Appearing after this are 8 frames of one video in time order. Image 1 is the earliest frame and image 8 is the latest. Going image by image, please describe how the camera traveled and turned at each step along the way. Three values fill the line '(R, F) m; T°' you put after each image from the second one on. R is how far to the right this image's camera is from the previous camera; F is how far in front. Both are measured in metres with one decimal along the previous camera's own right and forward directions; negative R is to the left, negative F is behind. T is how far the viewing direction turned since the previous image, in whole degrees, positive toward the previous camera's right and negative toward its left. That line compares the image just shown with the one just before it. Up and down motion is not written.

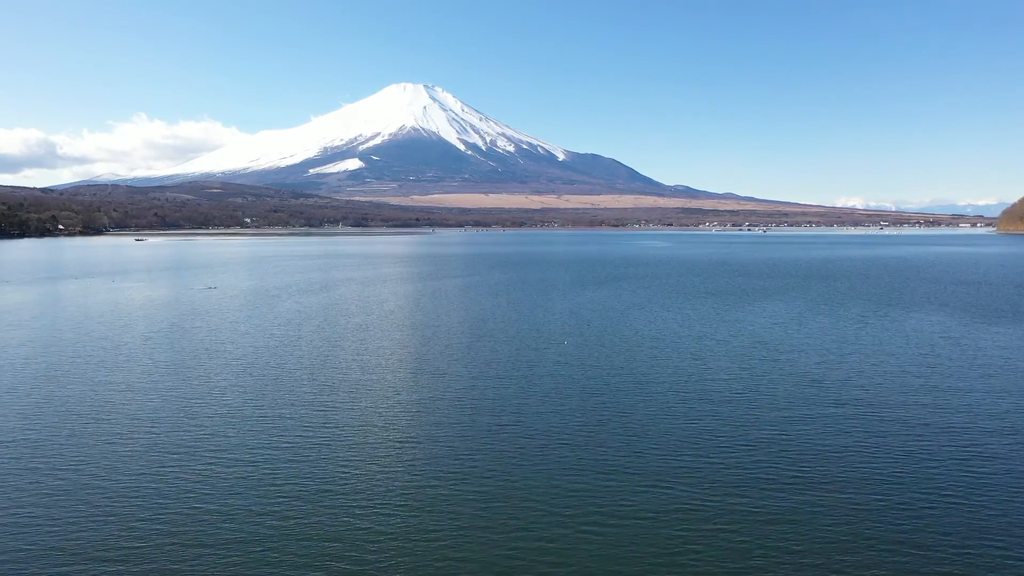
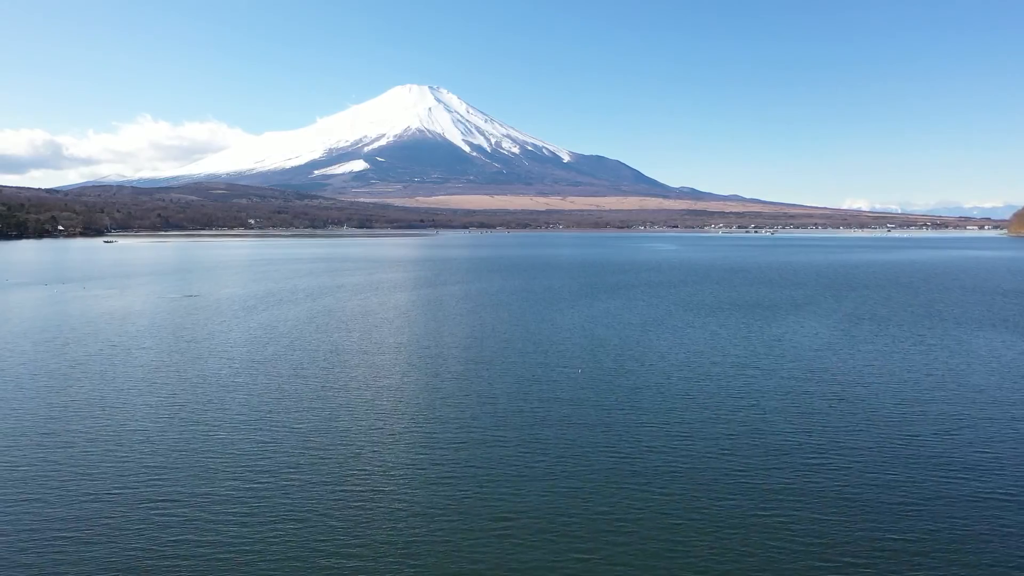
(+0.1, +2.7) m; 0°
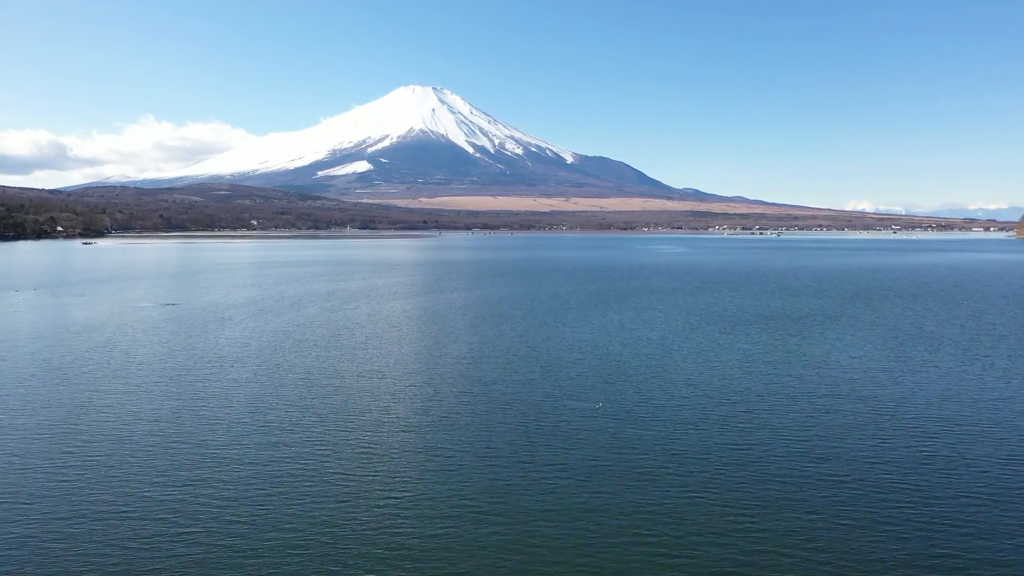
(0.0, +2.4) m; 0°
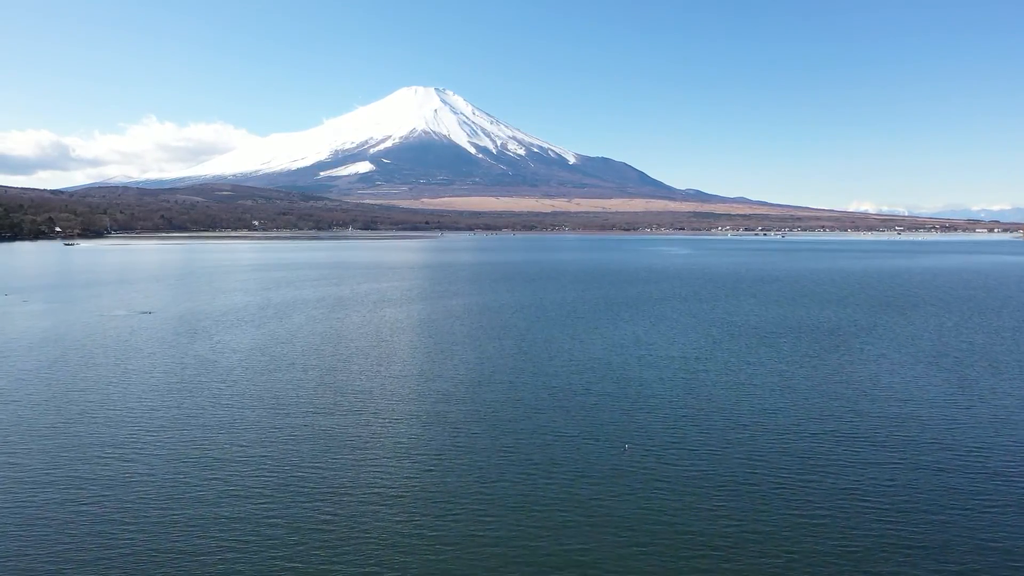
(0.0, +2.1) m; 0°
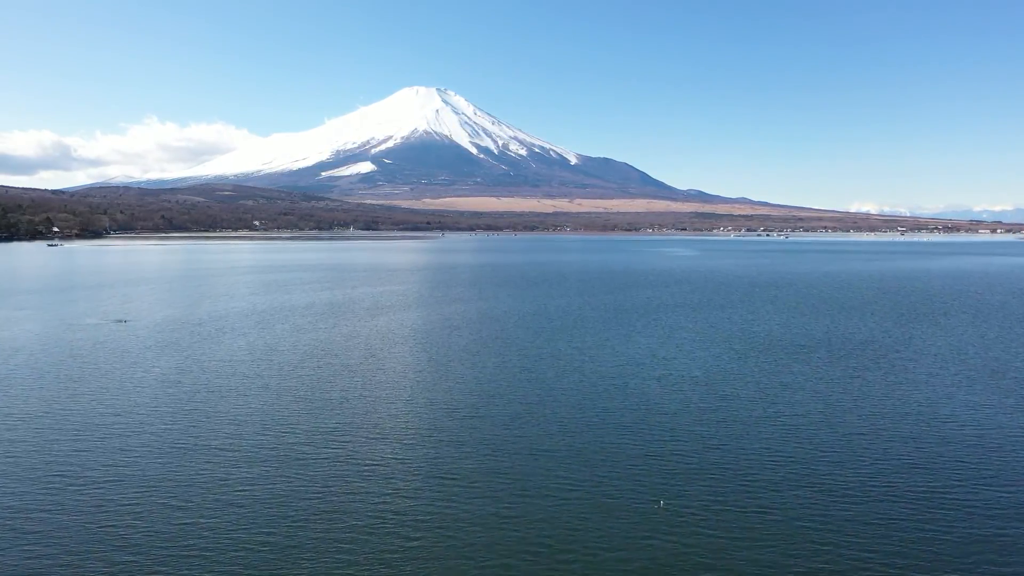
(0.0, +1.8) m; 0°
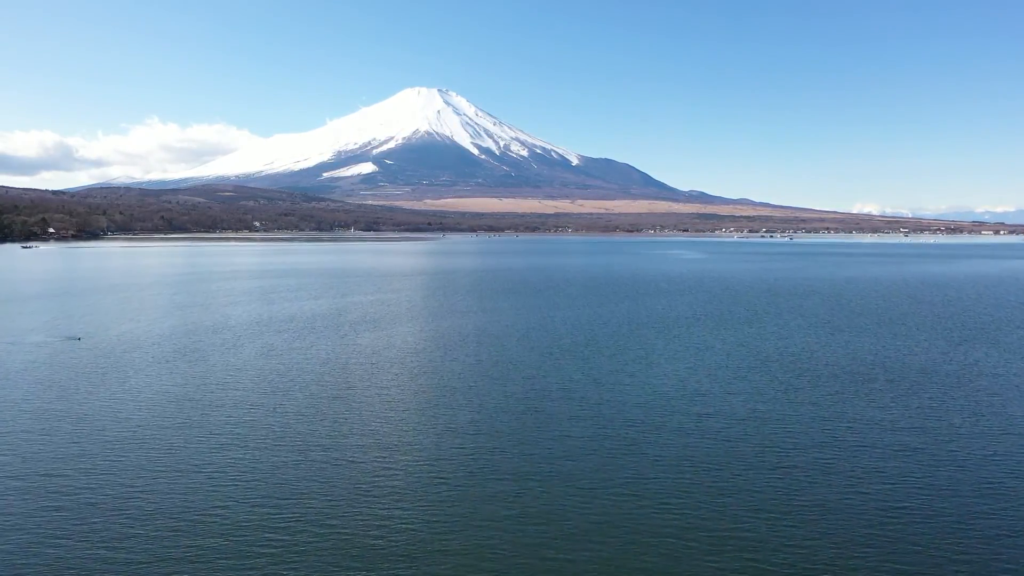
(0.0, +2.8) m; 0°
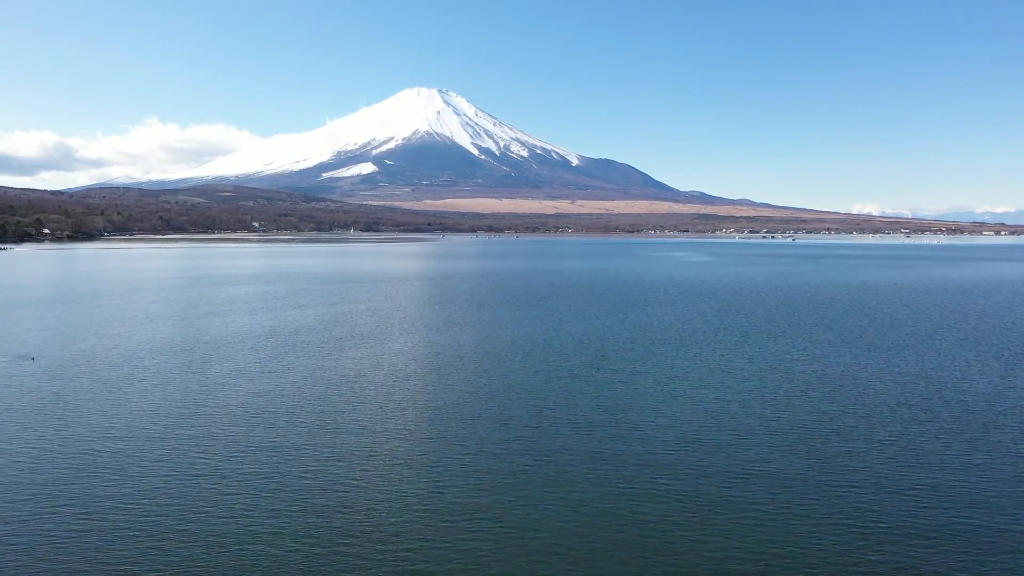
(-0.1, +2.2) m; 0°
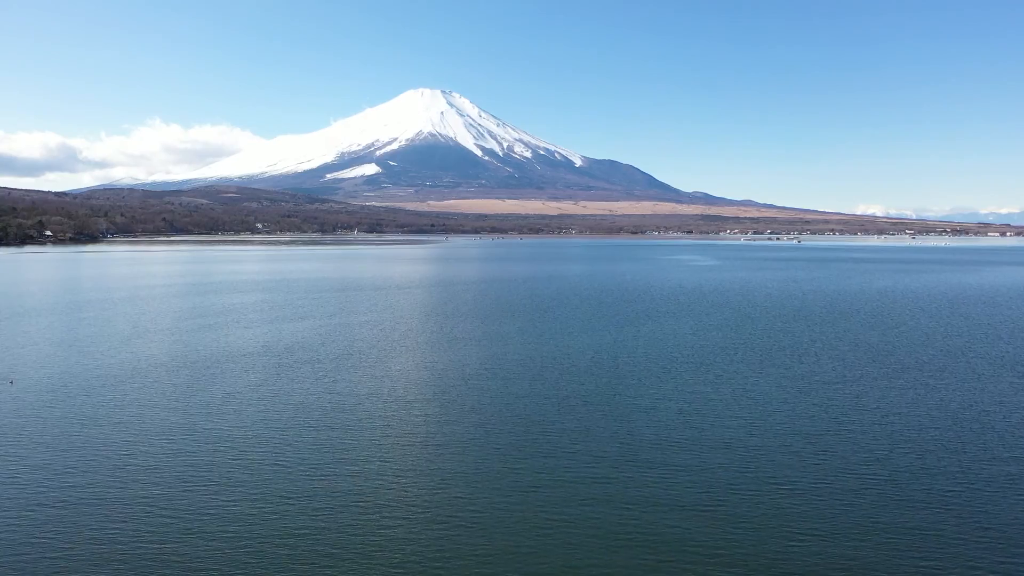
(-0.2, +1.3) m; 0°
